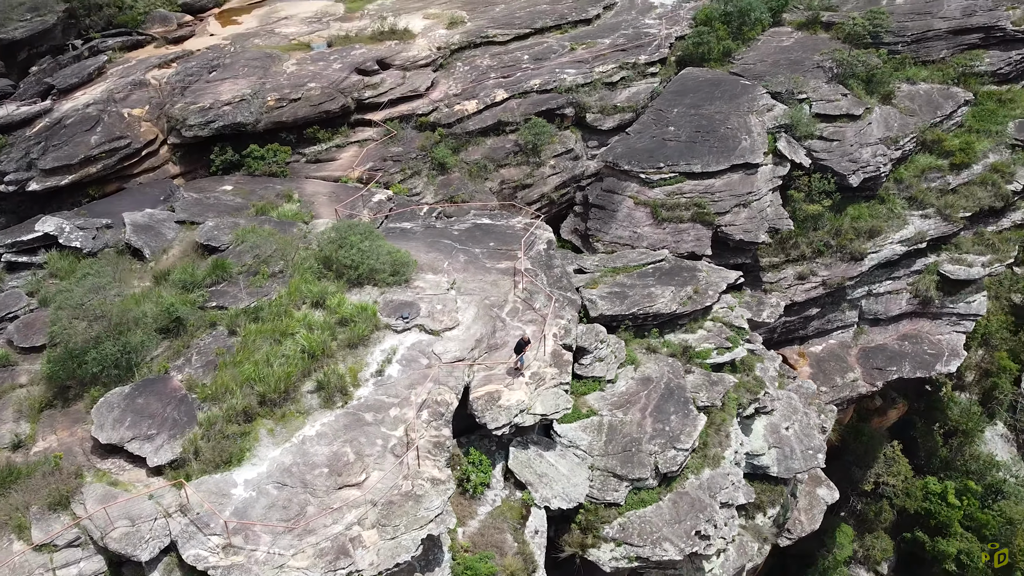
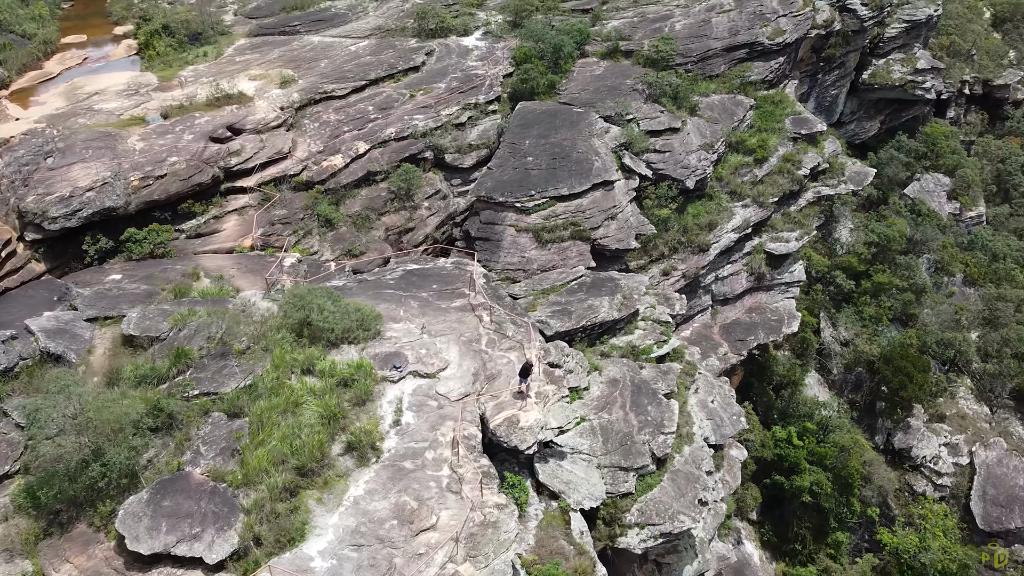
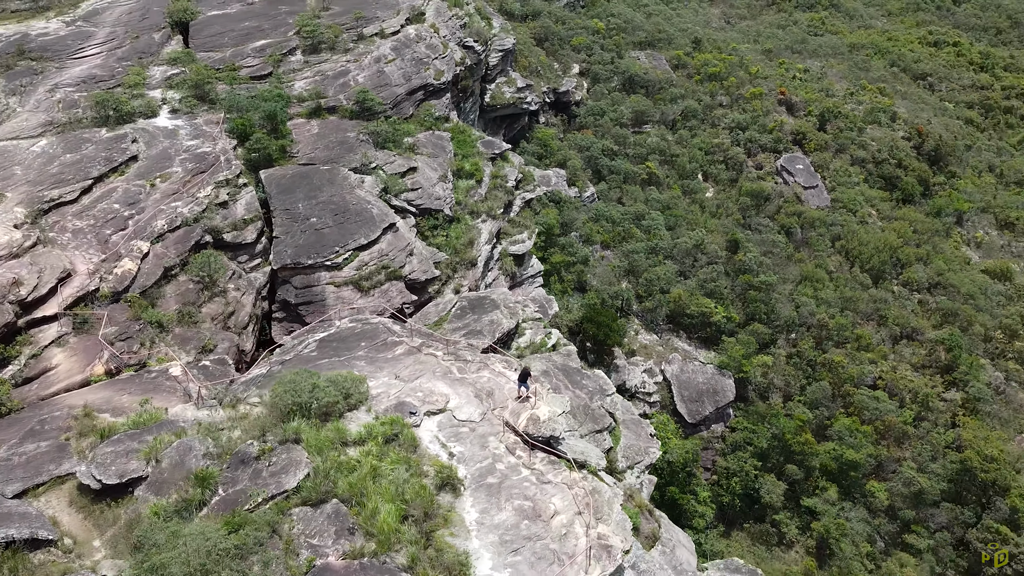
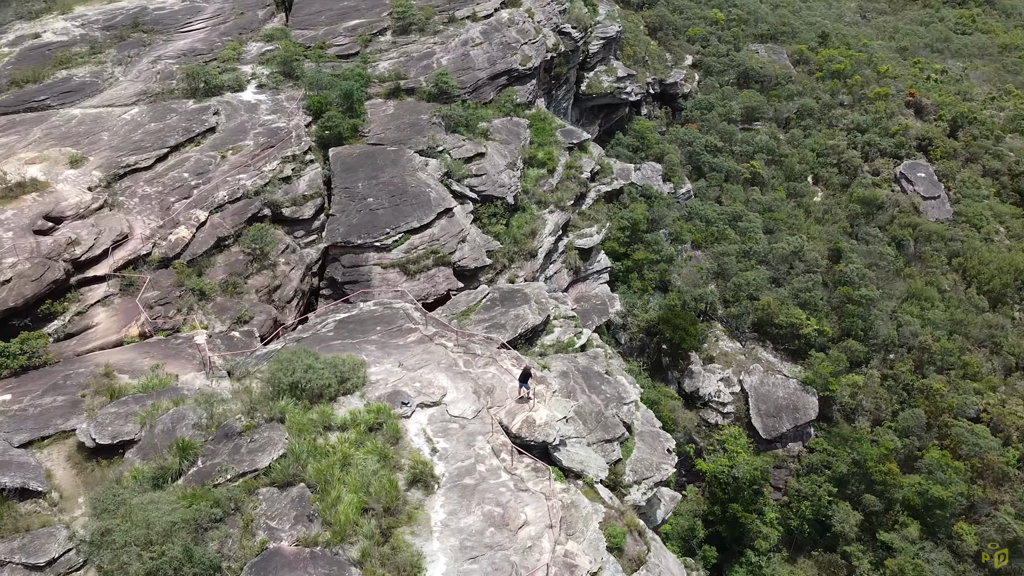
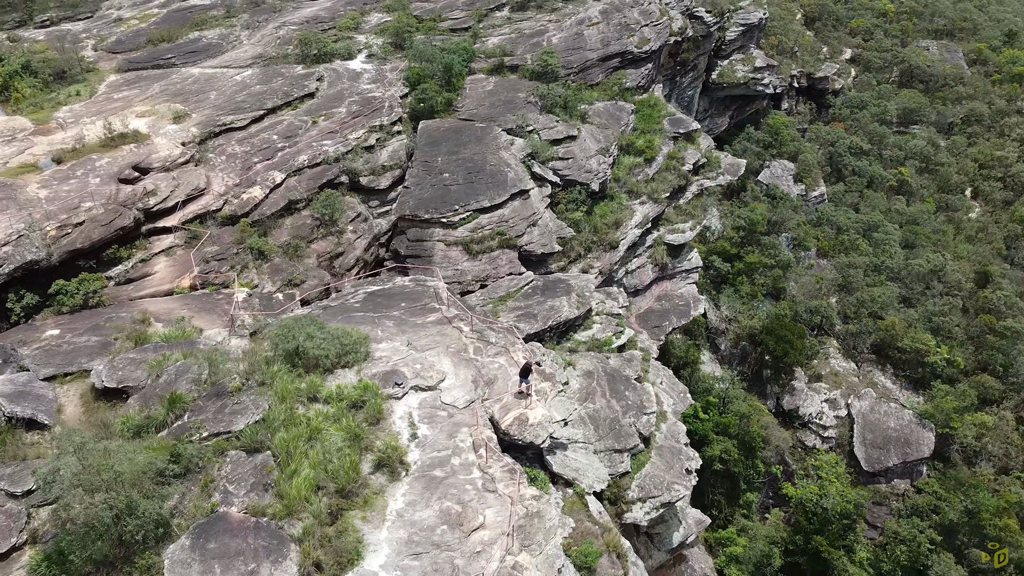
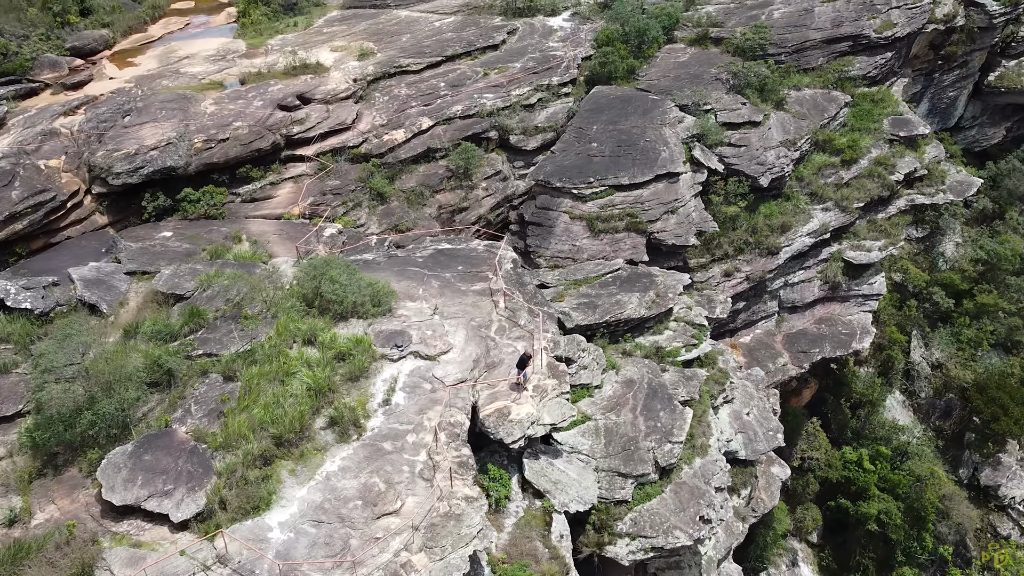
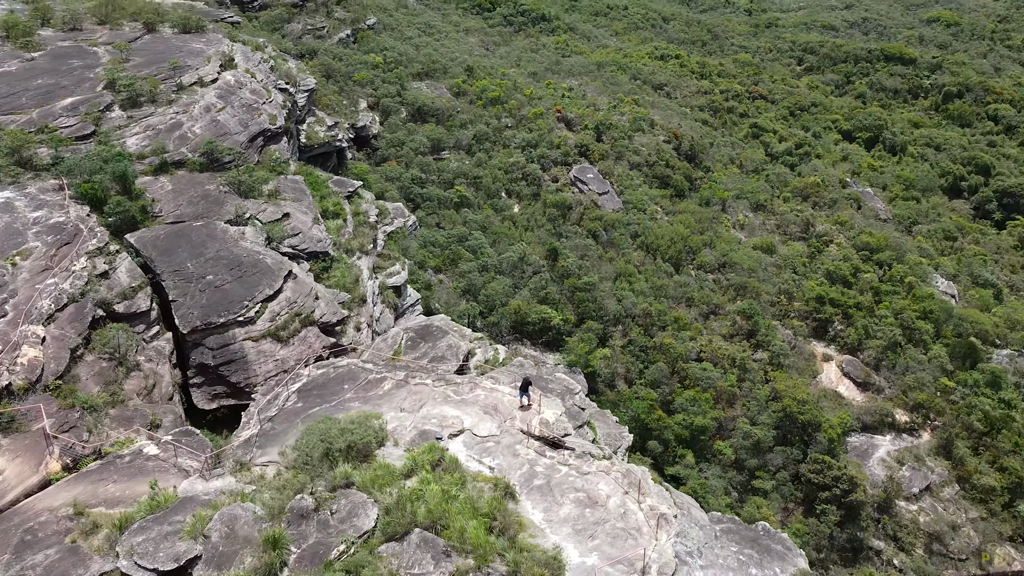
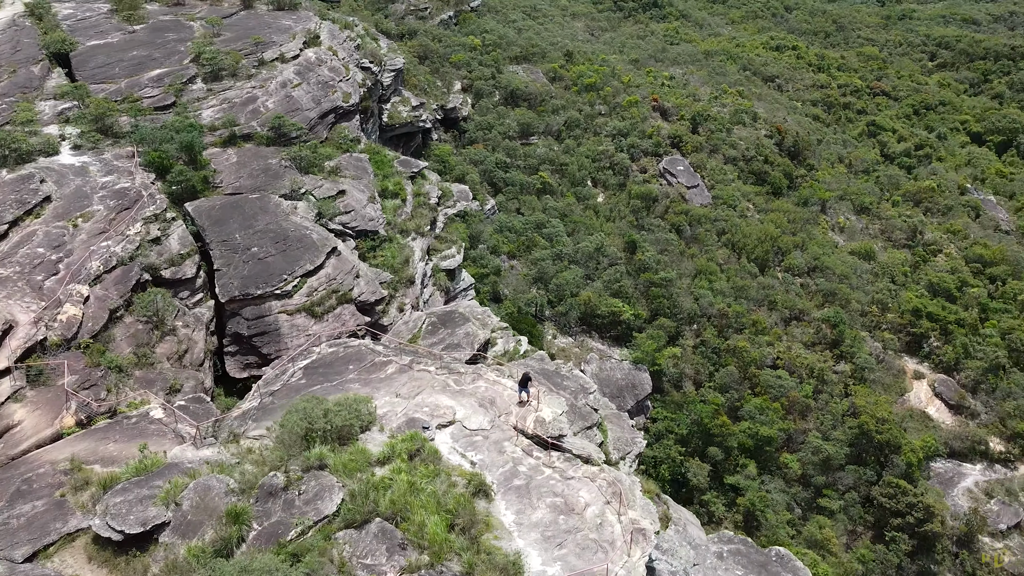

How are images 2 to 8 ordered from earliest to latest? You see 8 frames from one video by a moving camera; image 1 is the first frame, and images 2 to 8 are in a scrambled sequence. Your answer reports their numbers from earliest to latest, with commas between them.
6, 2, 5, 4, 3, 8, 7
